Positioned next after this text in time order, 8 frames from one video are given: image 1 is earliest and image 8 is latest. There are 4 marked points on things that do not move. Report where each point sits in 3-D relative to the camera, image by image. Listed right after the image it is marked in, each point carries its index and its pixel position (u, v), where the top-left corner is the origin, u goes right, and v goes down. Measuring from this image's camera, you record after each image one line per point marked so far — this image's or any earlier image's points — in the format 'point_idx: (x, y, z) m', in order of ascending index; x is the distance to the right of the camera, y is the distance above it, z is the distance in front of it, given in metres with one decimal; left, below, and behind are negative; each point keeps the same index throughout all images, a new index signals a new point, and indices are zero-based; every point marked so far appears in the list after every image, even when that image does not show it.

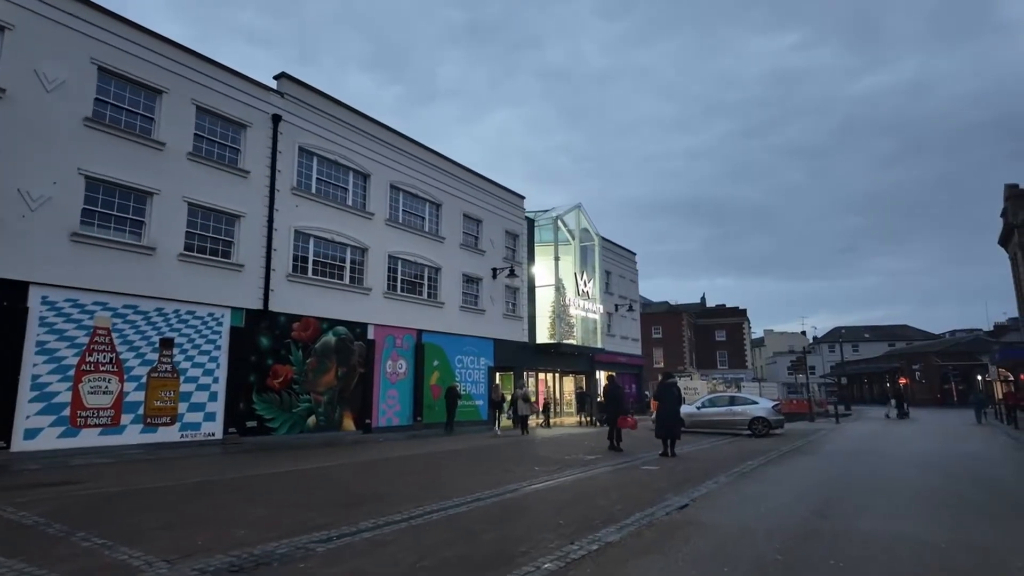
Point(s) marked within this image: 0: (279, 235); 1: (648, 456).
0: (-7.1, +1.6, +17.6) m
1: (+3.0, -3.7, +12.6) m
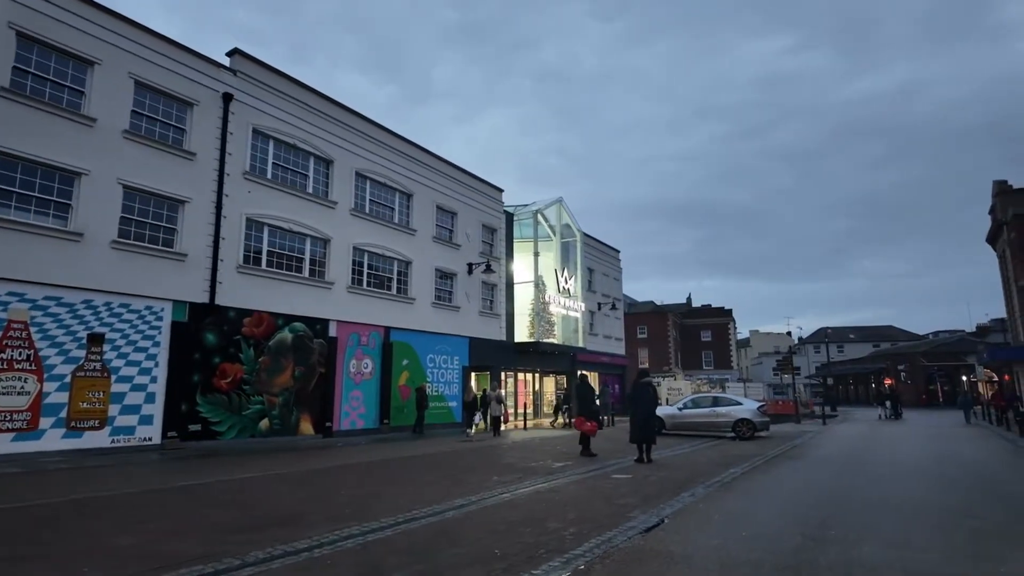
0: (-7.9, +1.8, +16.3) m
1: (+2.2, -3.5, +11.5) m
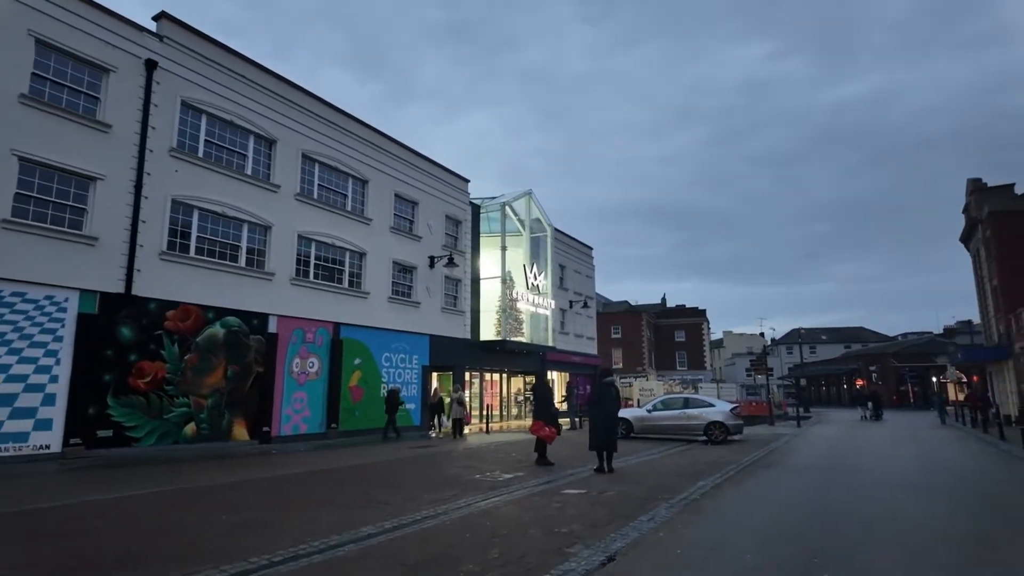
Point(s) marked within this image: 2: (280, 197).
0: (-9.1, +2.1, +14.6) m
1: (+1.2, -3.3, +10.2) m
2: (-7.1, +2.8, +17.9) m
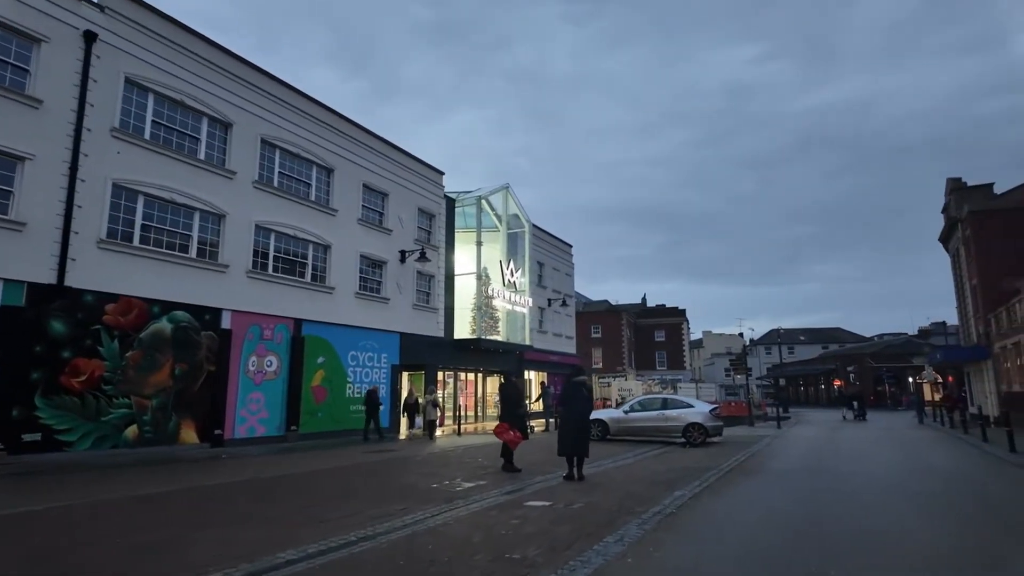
0: (-9.8, +2.3, +13.5) m
1: (+0.6, -3.1, +9.4) m
2: (-7.9, +3.0, +16.8) m
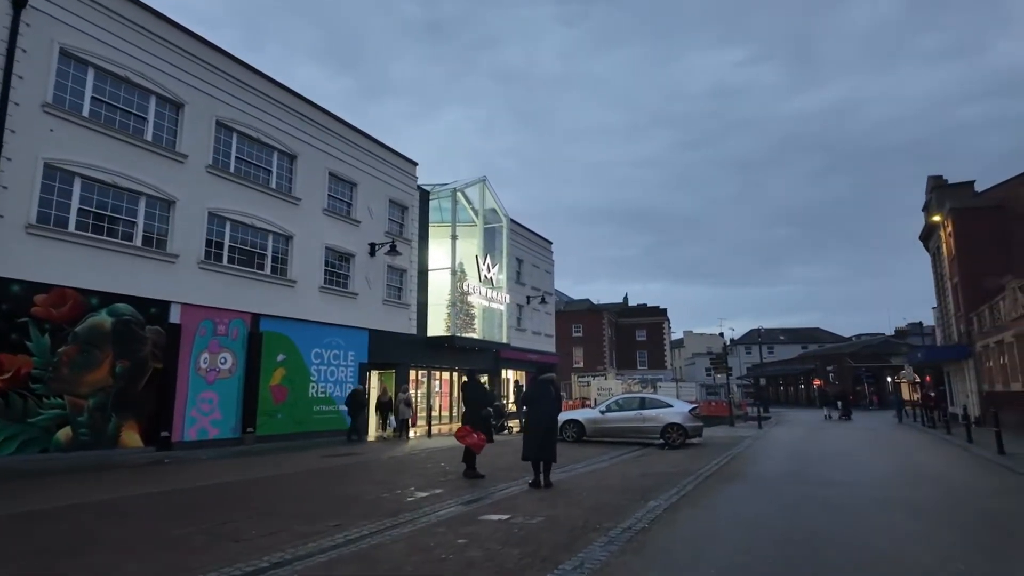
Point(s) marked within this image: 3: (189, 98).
0: (-10.4, +2.5, +12.3) m
1: (0.0, -2.9, +8.5) m
2: (-8.7, +3.2, +15.6) m
3: (-8.8, +5.2, +15.8) m
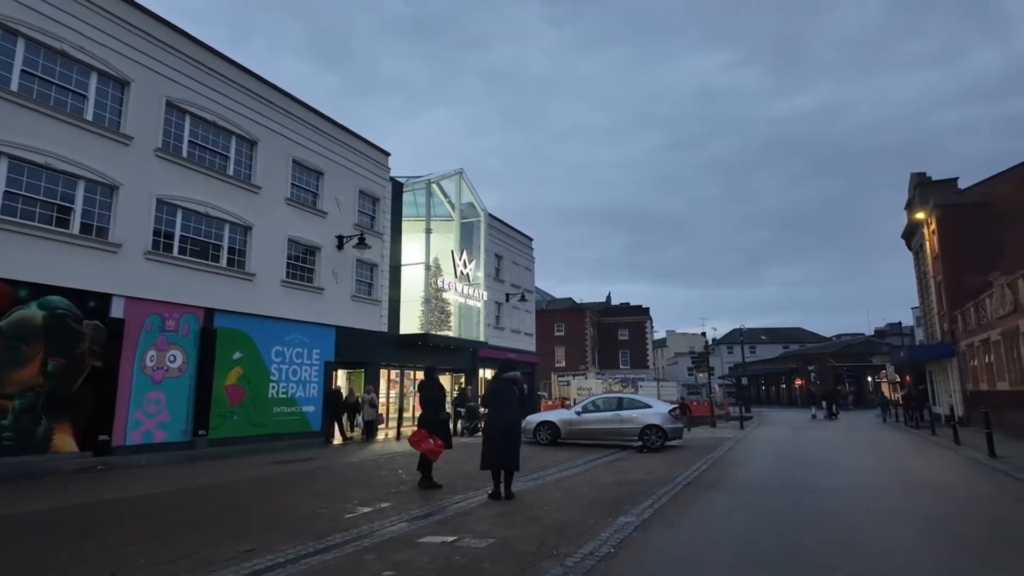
0: (-11.1, +2.7, +11.1) m
1: (-0.6, -2.8, +7.6) m
2: (-9.4, +3.4, +14.5) m
3: (-9.5, +5.3, +14.7) m
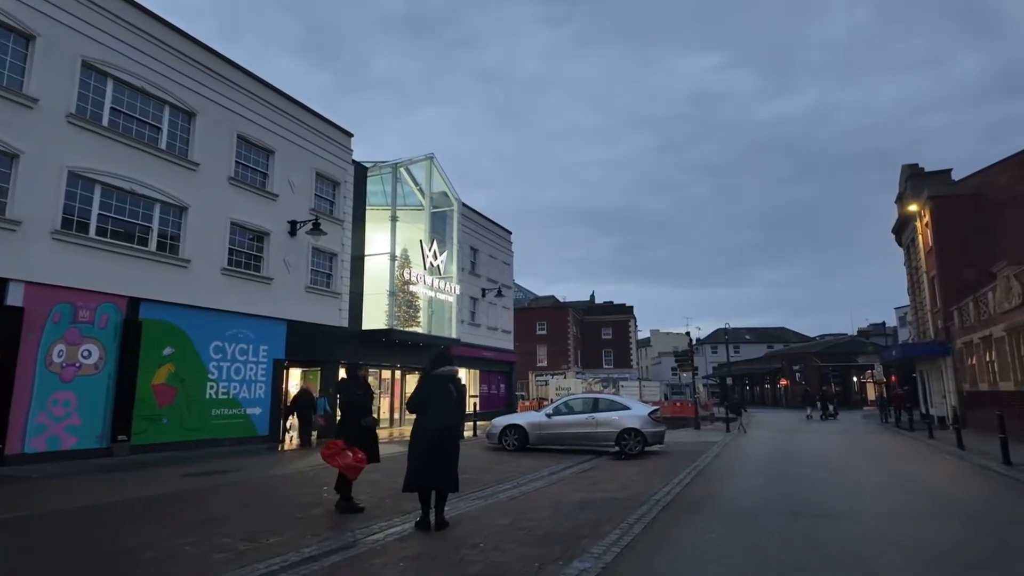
0: (-11.8, +3.1, +9.2) m
1: (-1.3, -2.5, +5.9) m
2: (-10.3, +3.7, +12.6) m
3: (-10.3, +5.7, +12.8) m
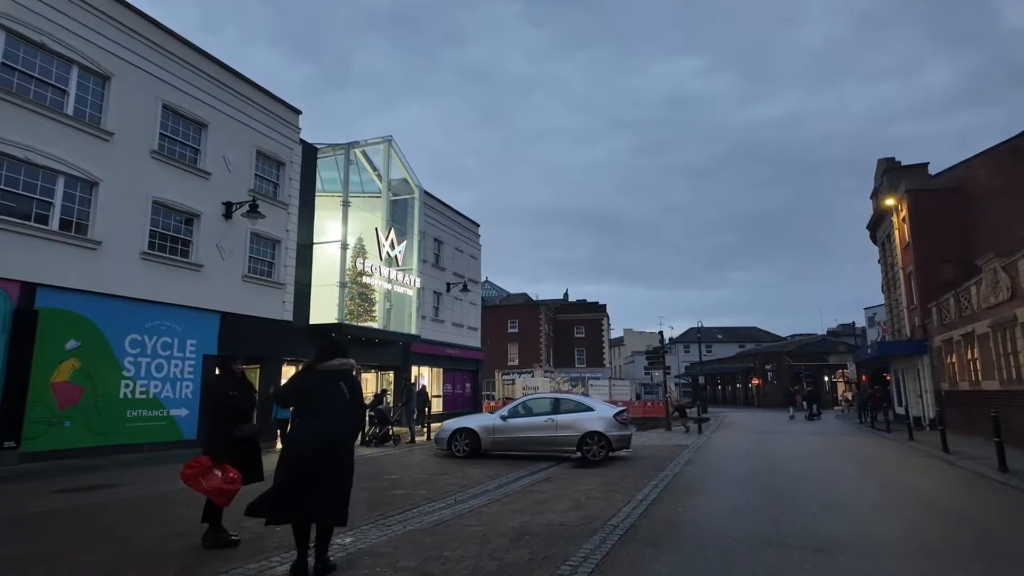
0: (-12.6, +3.4, +7.2) m
1: (-2.0, -2.2, +4.4) m
2: (-11.2, +4.1, +10.7) m
3: (-11.2, +6.0, +10.9) m
